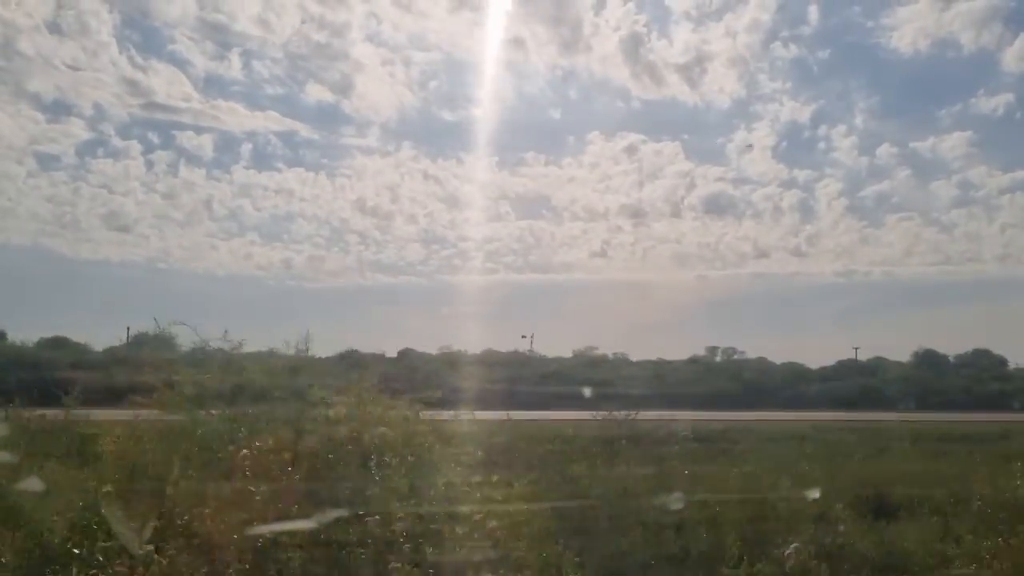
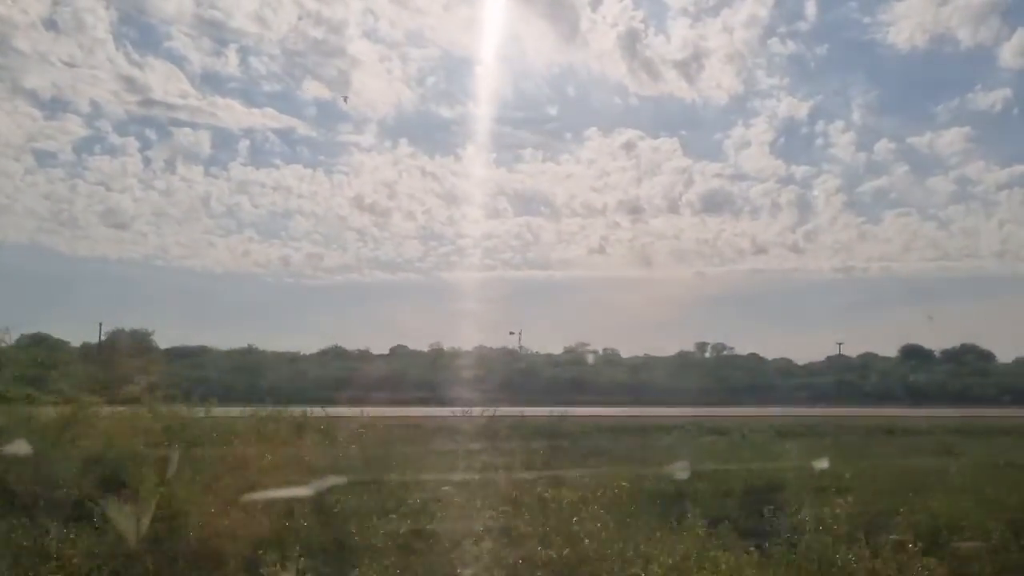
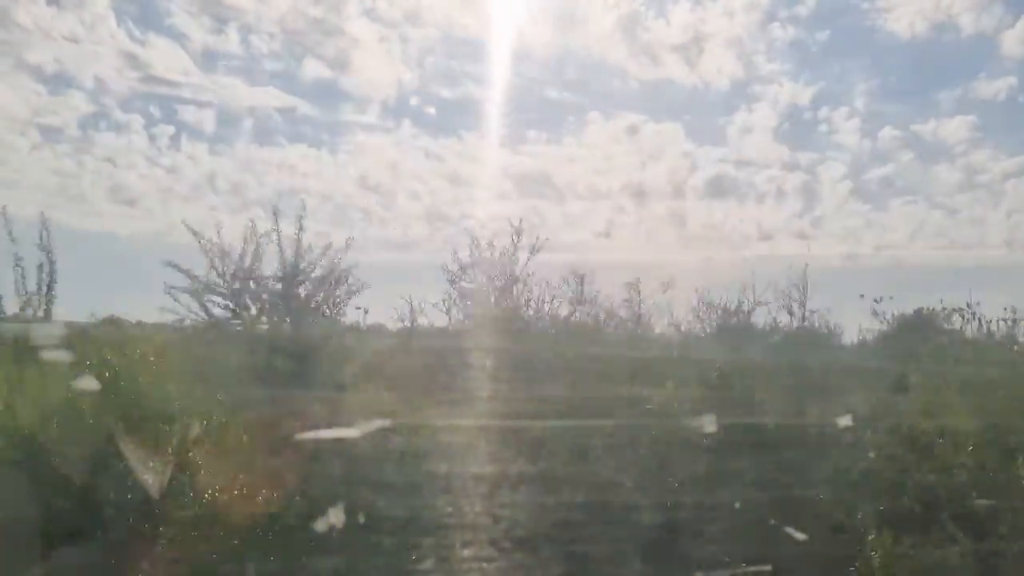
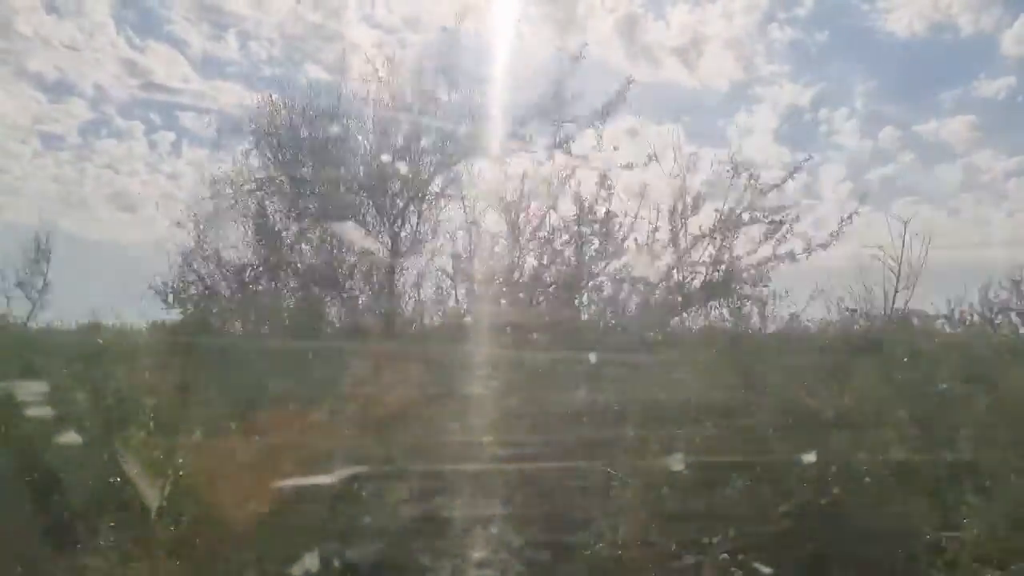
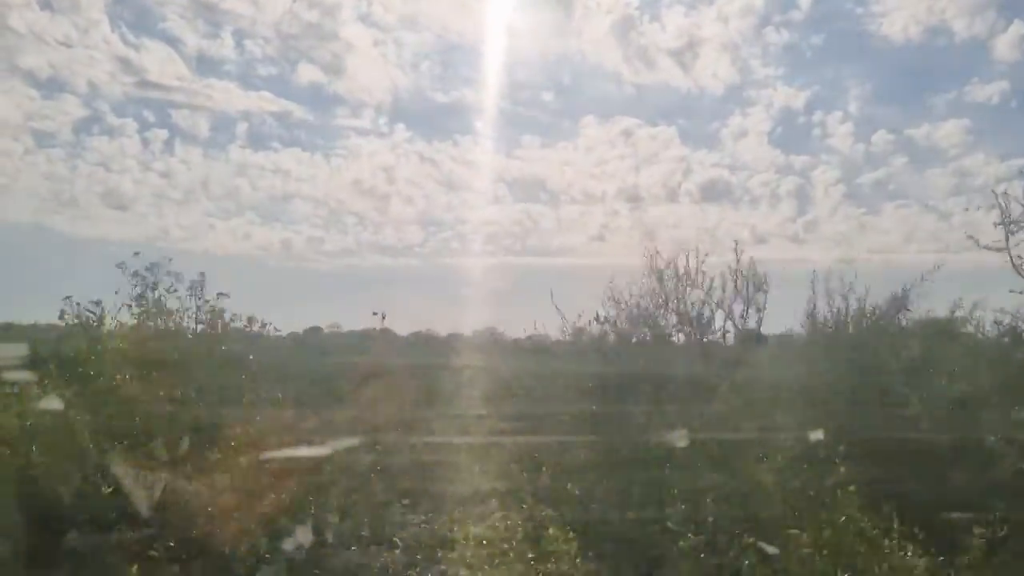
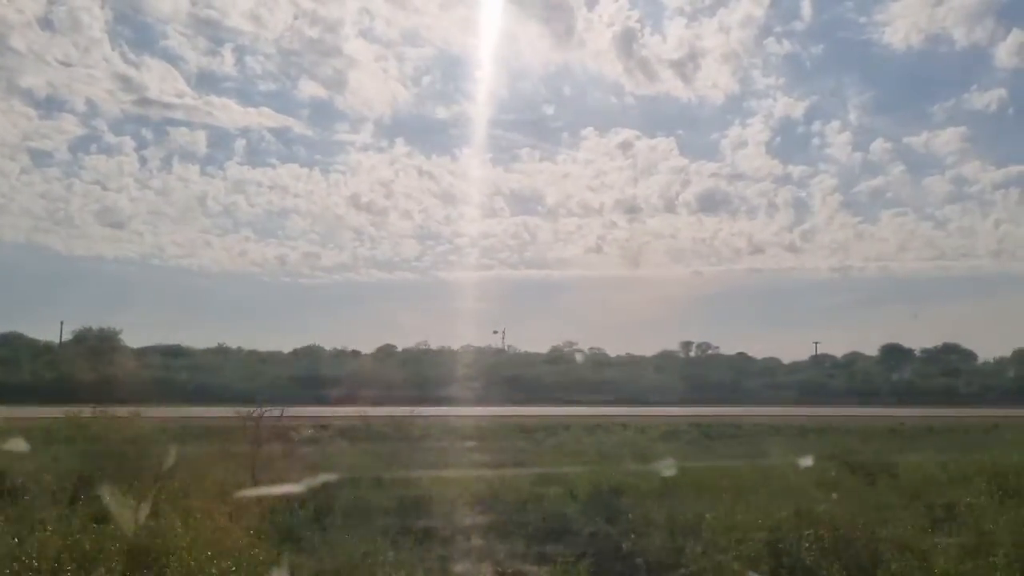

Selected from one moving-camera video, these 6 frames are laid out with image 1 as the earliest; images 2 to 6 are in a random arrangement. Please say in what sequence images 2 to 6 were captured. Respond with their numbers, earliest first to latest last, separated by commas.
2, 6, 5, 3, 4
